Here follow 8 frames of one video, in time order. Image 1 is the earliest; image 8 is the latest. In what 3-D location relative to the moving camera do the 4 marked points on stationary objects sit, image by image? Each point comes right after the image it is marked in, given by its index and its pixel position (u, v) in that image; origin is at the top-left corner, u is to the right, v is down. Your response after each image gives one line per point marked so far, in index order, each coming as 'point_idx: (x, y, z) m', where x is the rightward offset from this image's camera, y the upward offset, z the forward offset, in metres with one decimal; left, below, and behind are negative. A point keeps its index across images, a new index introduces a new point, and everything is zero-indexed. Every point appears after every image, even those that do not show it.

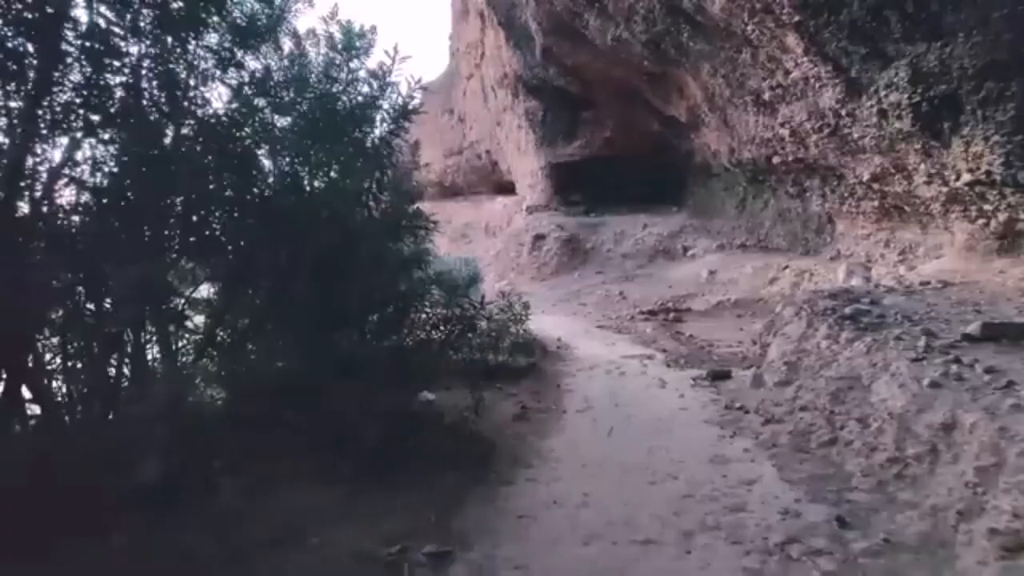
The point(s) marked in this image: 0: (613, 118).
0: (+2.2, +3.6, +12.5) m
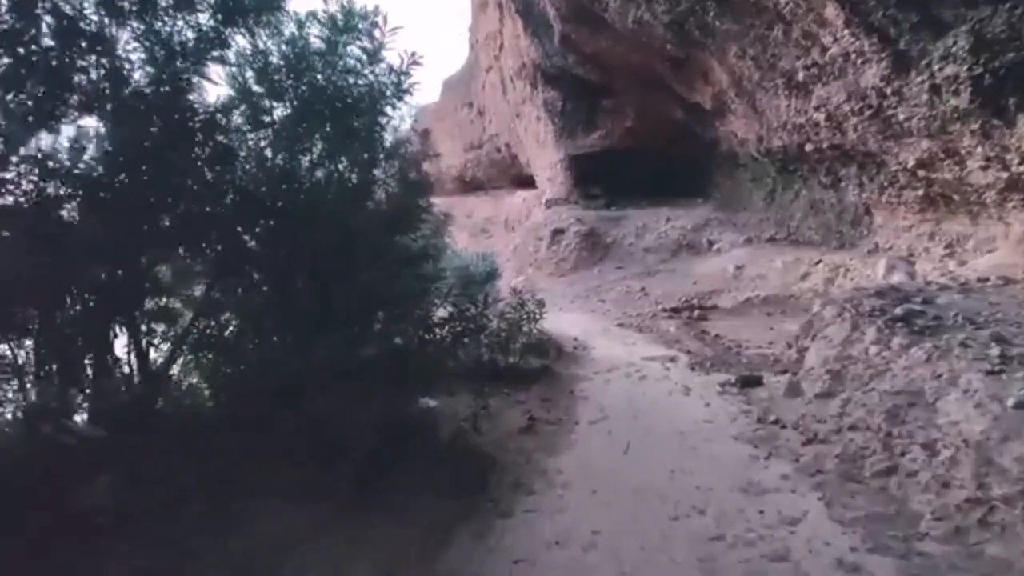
0: (+2.5, +3.7, +12.0) m
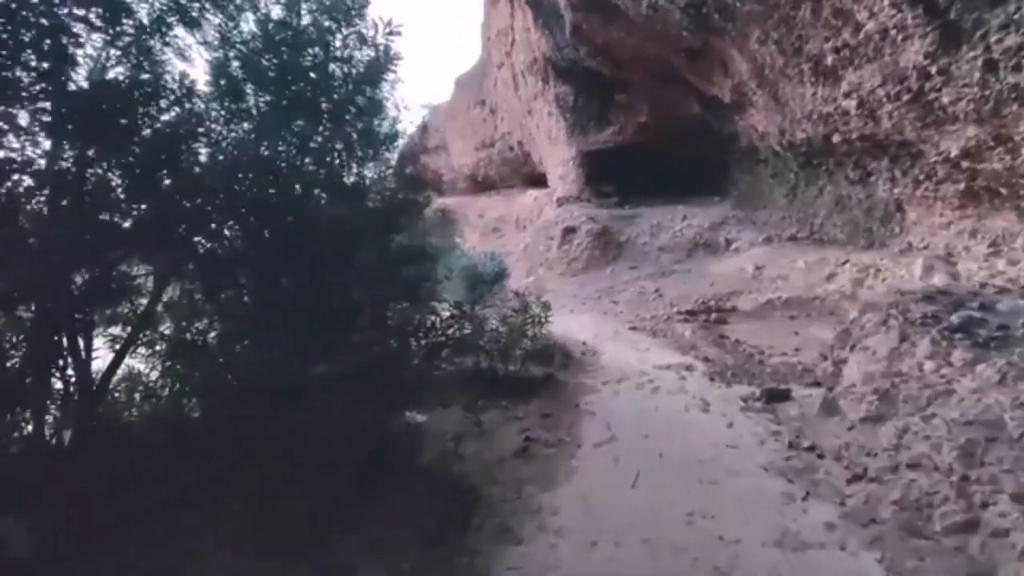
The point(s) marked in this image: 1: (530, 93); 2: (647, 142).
0: (+2.7, +3.7, +11.6) m
1: (+0.5, +5.2, +16.0) m
2: (+2.8, +2.9, +12.0) m
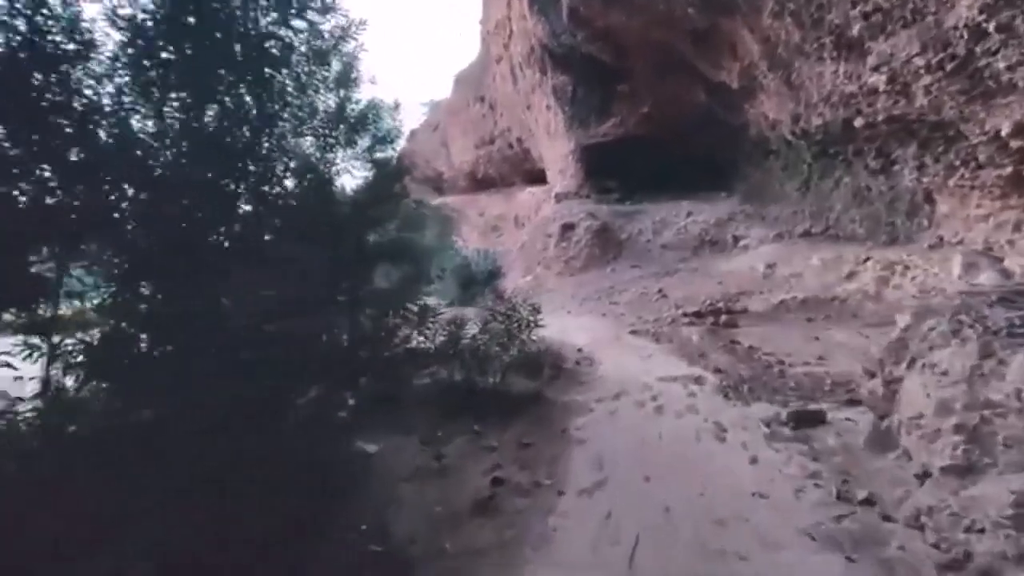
0: (+2.6, +3.7, +10.9) m
1: (+0.4, +5.2, +15.3) m
2: (+2.7, +2.9, +11.3) m
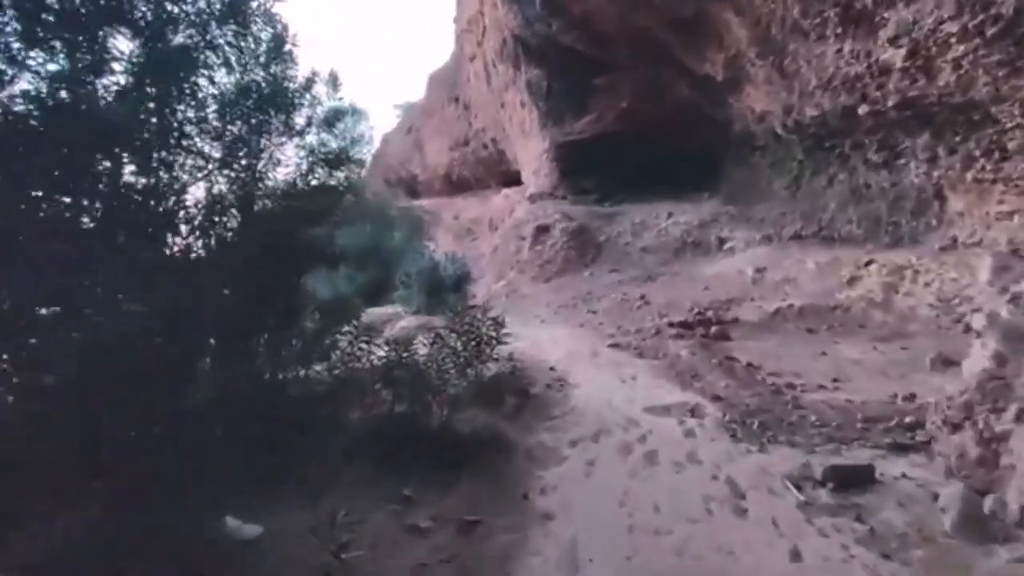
0: (+2.1, +3.6, +10.2) m
1: (-0.3, +5.1, +14.6) m
2: (+2.1, +2.8, +10.6) m
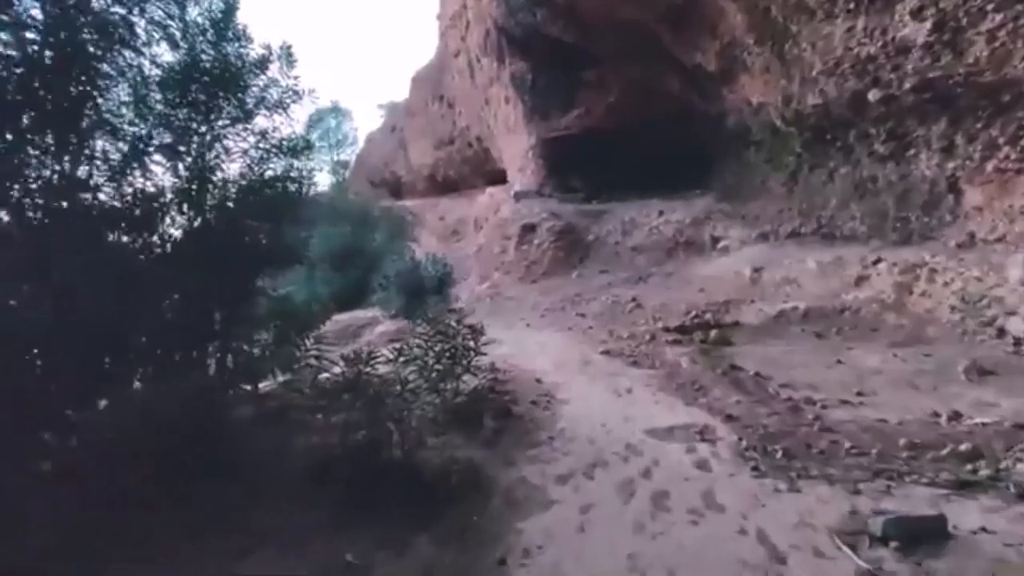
0: (+1.8, +3.5, +9.8) m
1: (-0.7, +5.0, +14.1) m
2: (+1.8, +2.8, +10.2) m
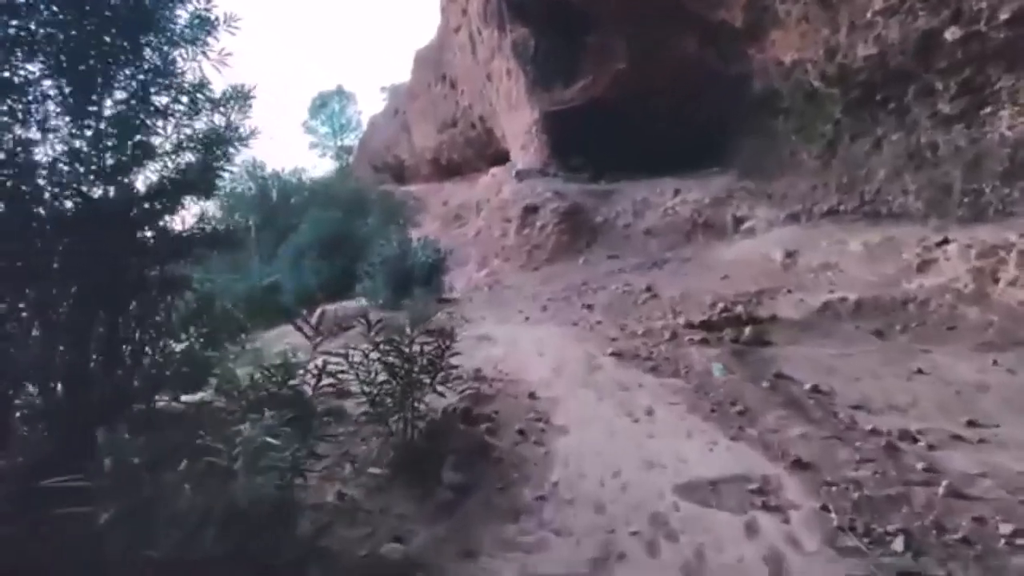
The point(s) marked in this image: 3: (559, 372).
0: (+1.8, +3.7, +8.7) m
1: (-0.6, +5.3, +13.0) m
2: (+1.8, +3.0, +9.1) m
3: (+0.3, -0.6, +4.0) m
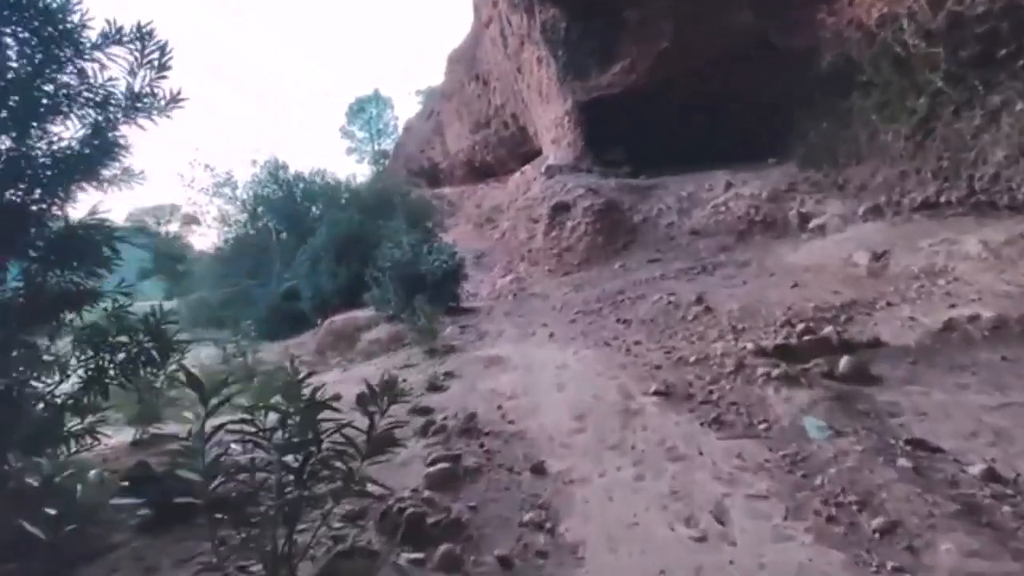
0: (+2.1, +3.6, +7.5) m
1: (0.0, +5.2, +12.0) m
2: (+2.2, +2.9, +7.9) m
3: (+0.4, -0.6, +2.9) m
